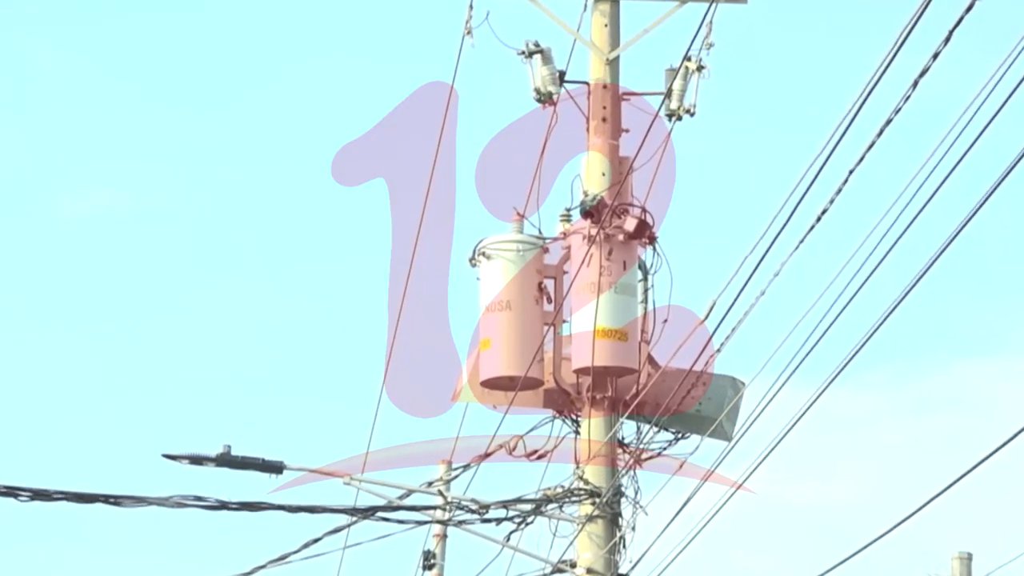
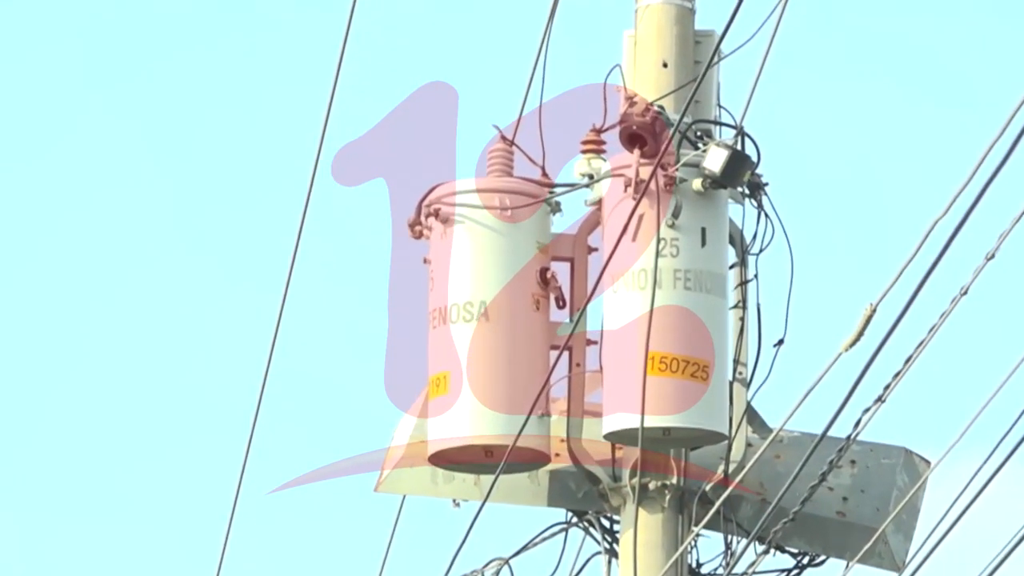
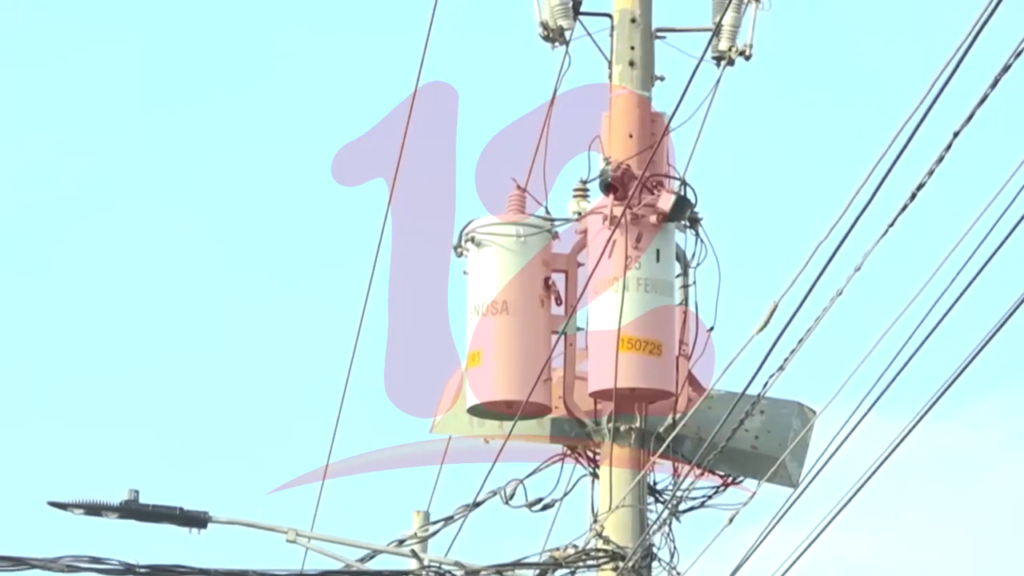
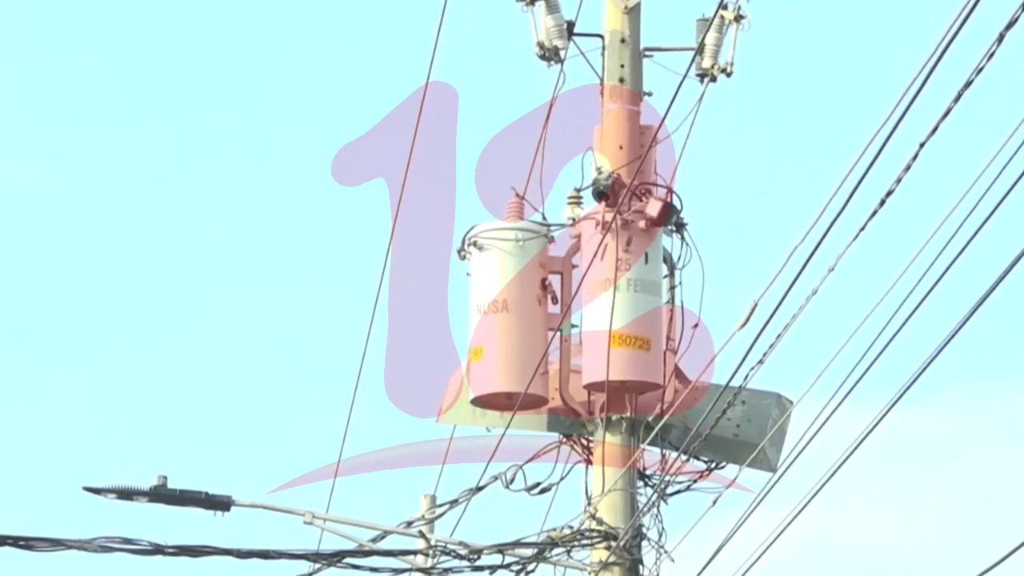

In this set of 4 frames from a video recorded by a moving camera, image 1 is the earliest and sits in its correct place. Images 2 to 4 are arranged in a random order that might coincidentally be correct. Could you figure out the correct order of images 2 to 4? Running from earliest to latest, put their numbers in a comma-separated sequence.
4, 3, 2
